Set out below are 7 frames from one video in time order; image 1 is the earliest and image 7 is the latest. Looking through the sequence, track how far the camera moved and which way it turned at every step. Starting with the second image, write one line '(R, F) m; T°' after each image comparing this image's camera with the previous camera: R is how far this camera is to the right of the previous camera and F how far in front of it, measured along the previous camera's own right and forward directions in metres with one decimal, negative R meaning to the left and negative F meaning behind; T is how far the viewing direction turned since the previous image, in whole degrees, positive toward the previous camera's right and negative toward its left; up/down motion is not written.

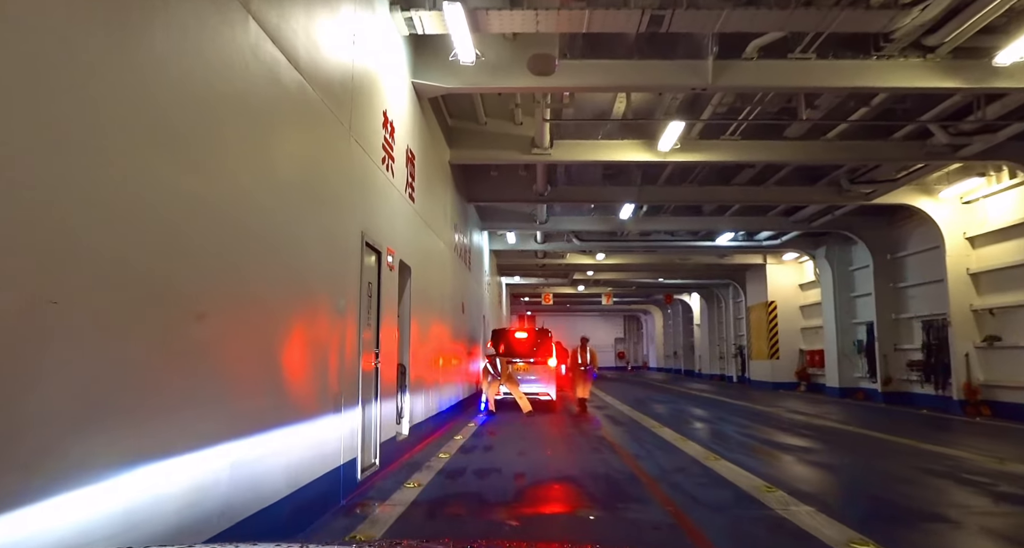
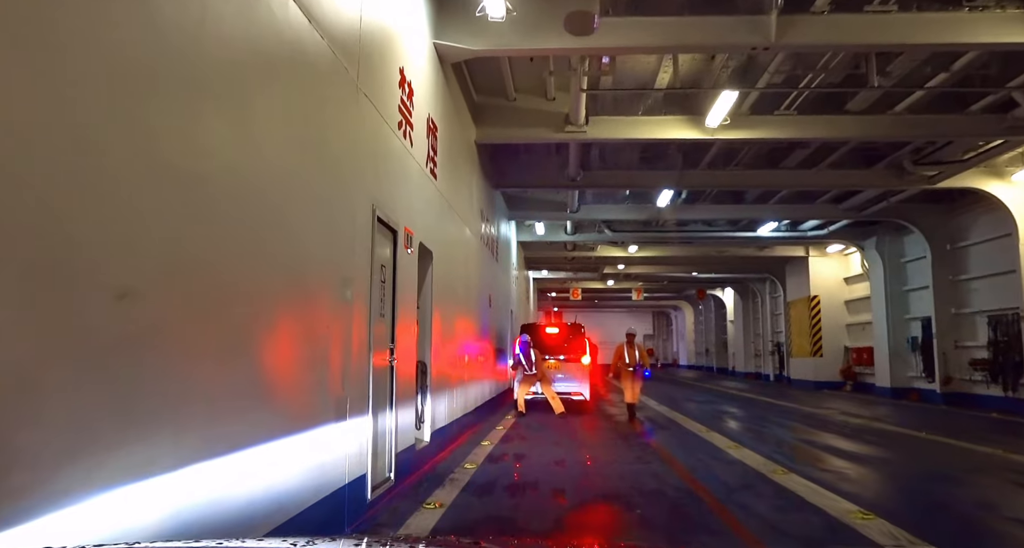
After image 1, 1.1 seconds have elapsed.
(-0.1, +0.8) m; -2°
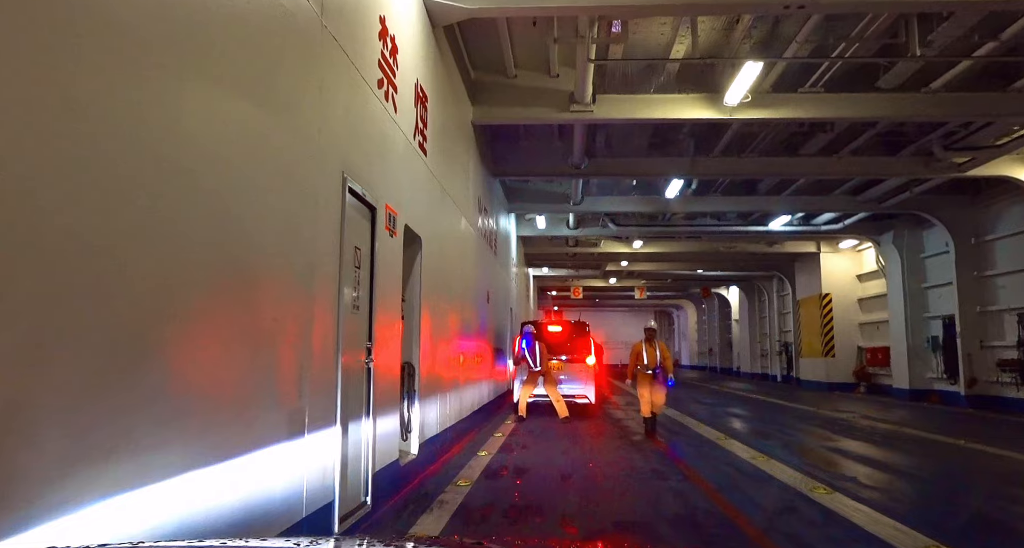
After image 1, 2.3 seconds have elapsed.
(0.0, +0.8) m; 0°
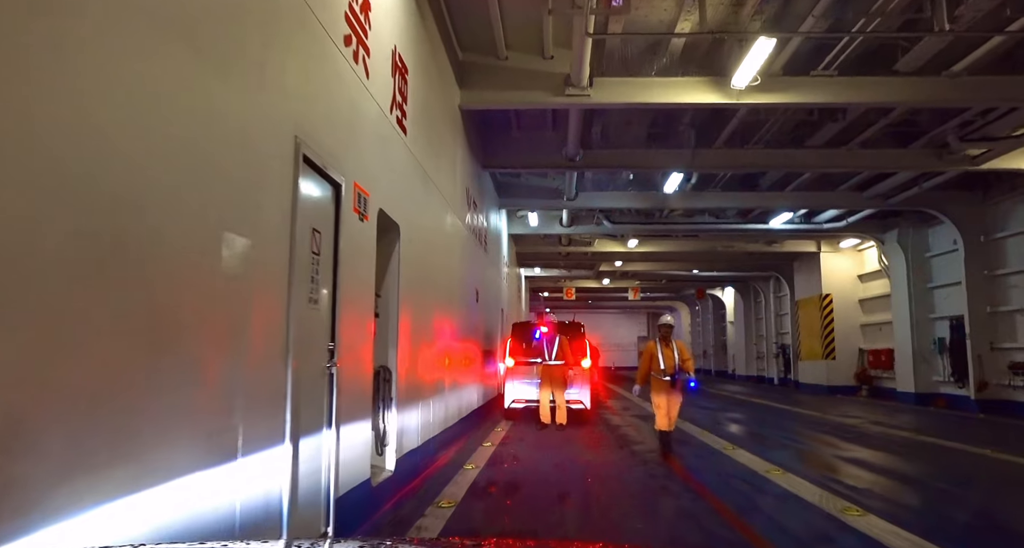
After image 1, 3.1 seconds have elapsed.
(0.0, +0.7) m; +1°
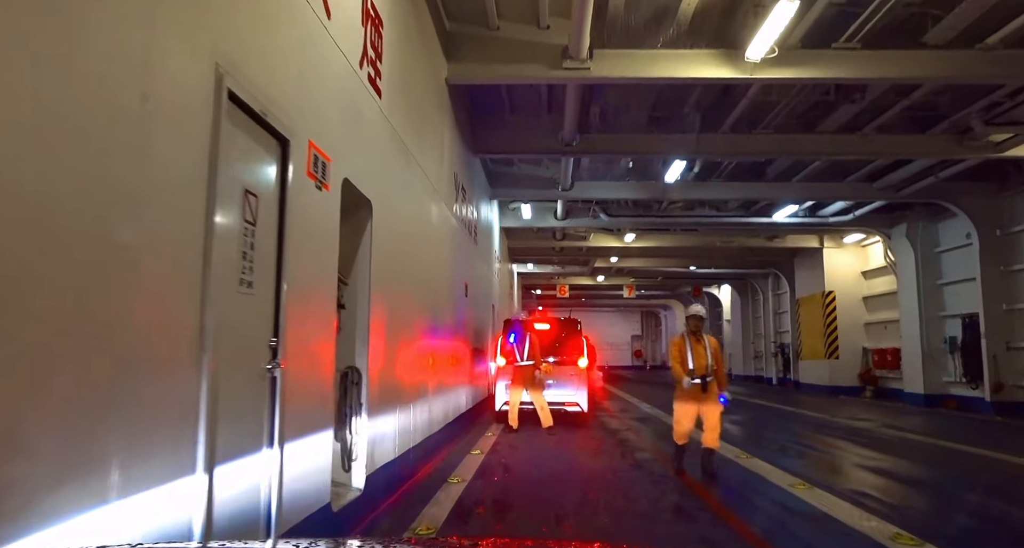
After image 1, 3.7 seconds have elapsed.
(0.0, +0.8) m; +1°
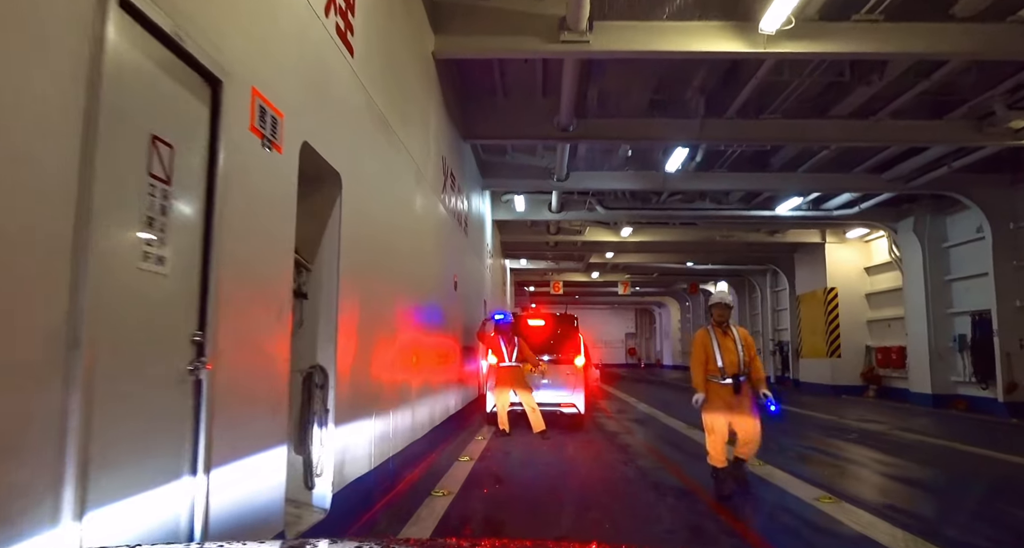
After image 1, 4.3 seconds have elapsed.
(0.0, +0.6) m; +1°
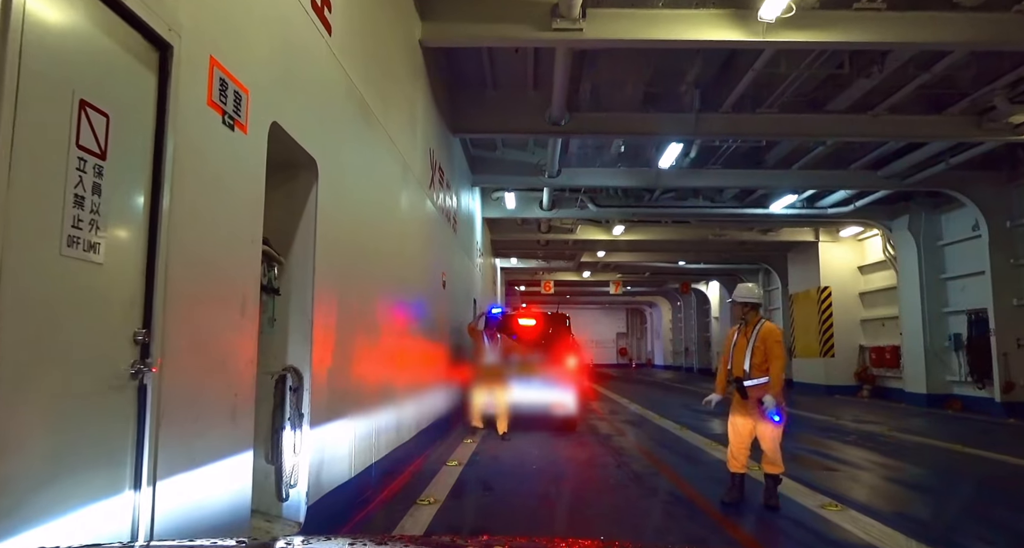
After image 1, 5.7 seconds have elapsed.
(0.0, +0.3) m; +1°
